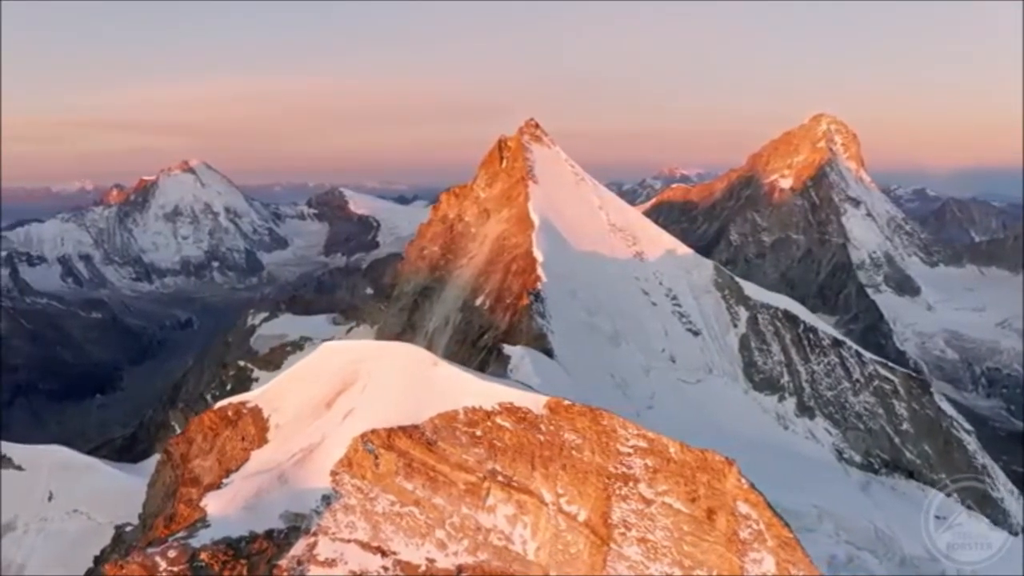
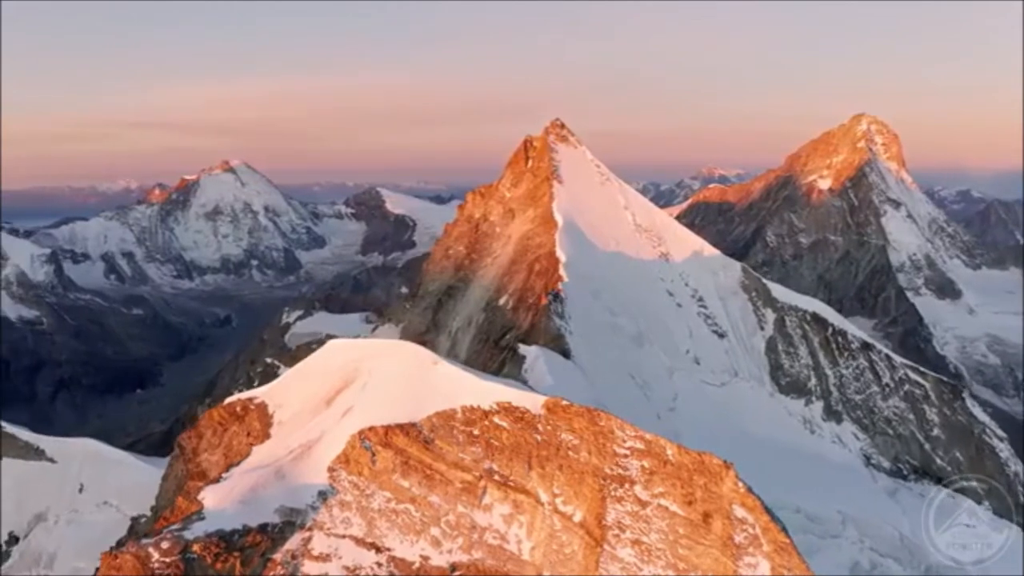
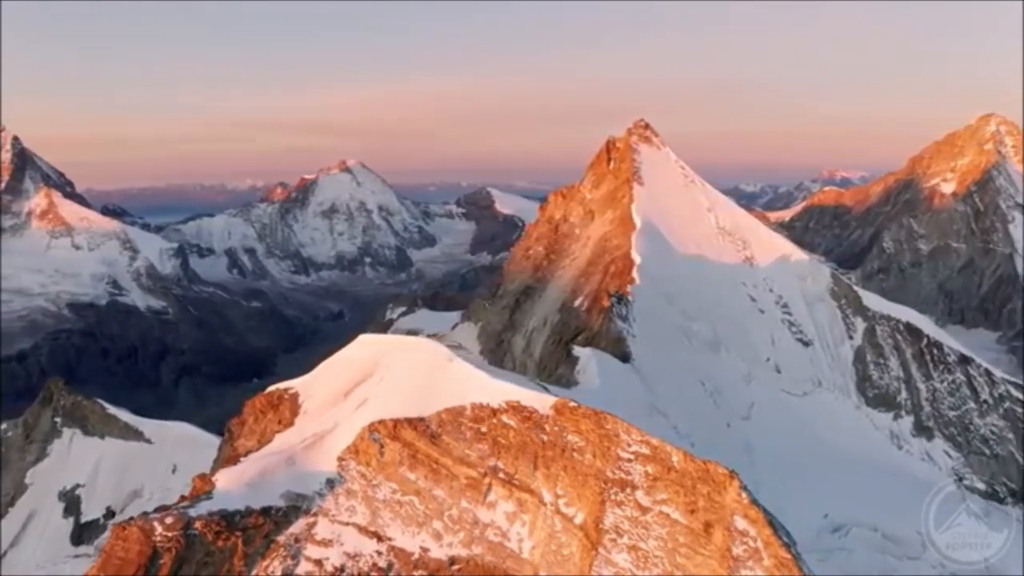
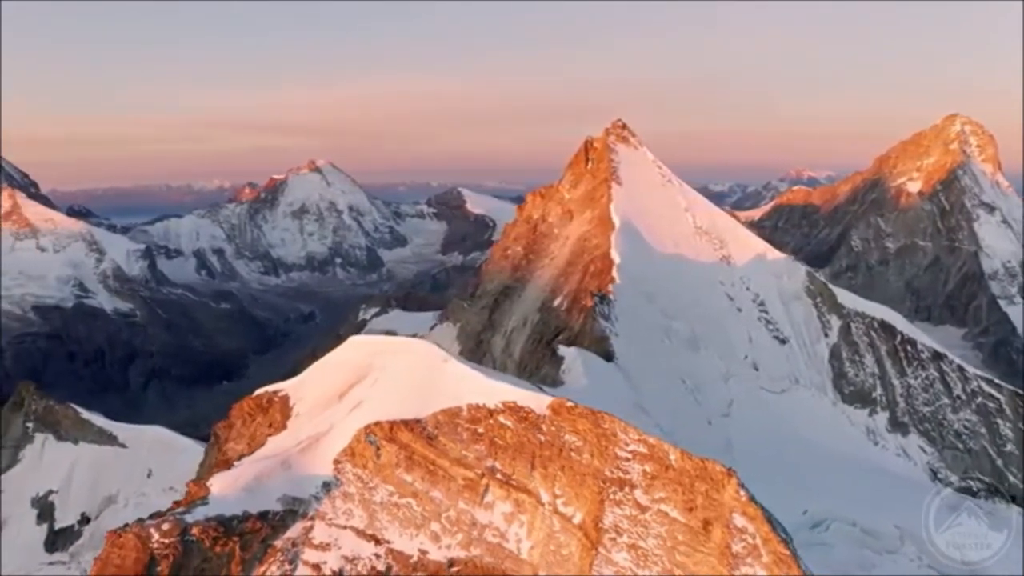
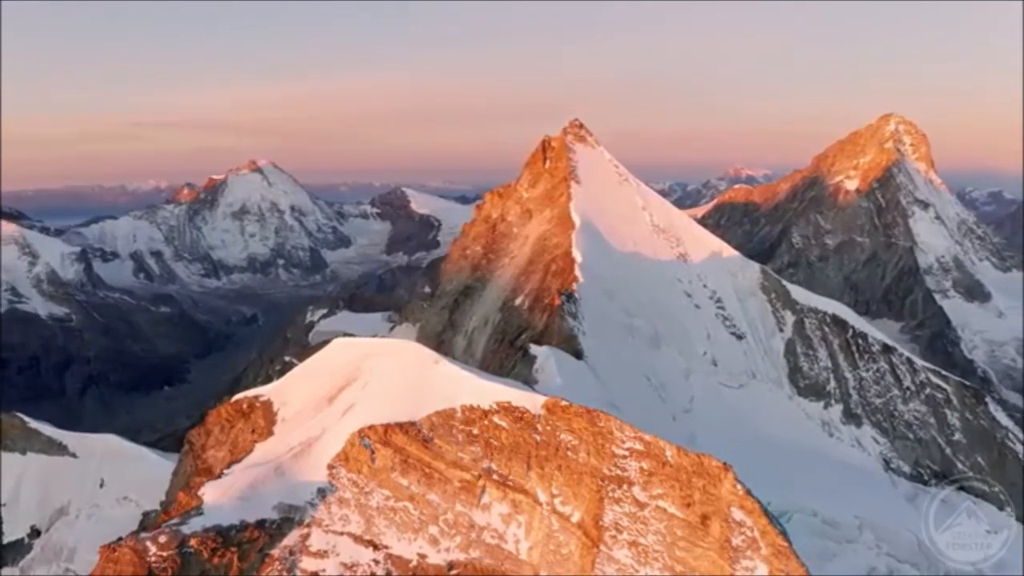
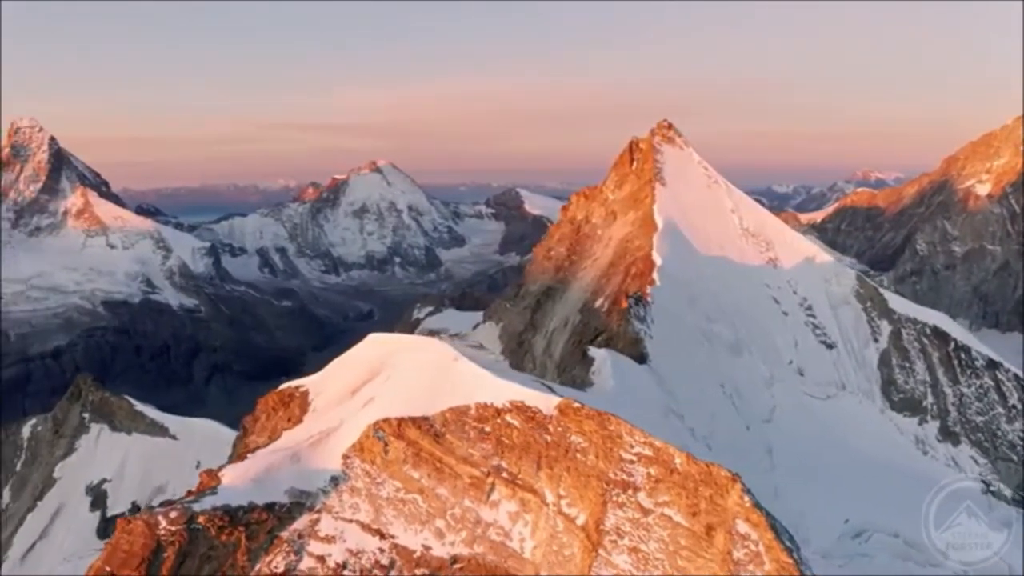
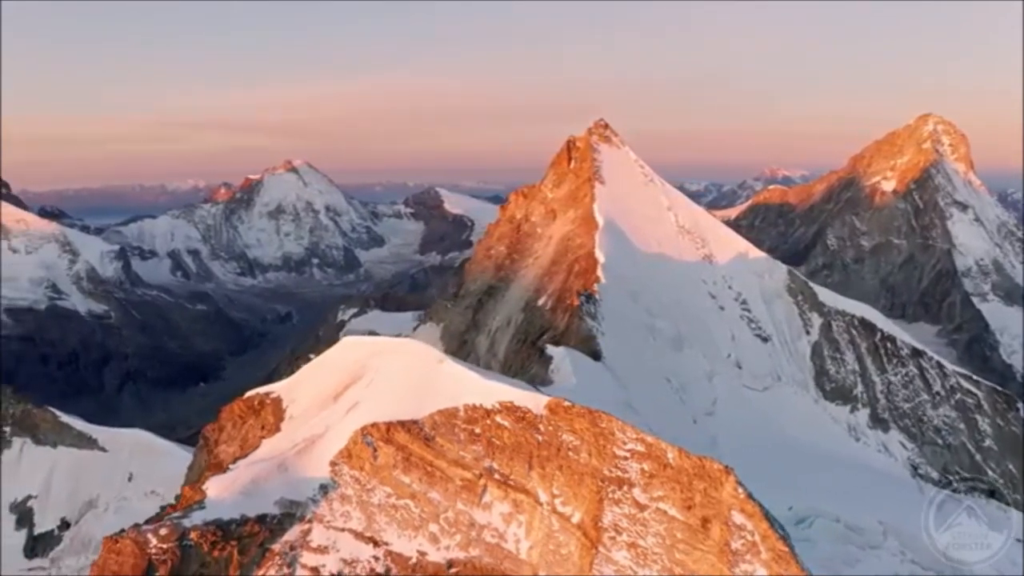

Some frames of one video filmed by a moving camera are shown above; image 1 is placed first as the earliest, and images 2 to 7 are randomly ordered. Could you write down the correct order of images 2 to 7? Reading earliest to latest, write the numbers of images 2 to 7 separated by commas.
2, 5, 7, 4, 3, 6
